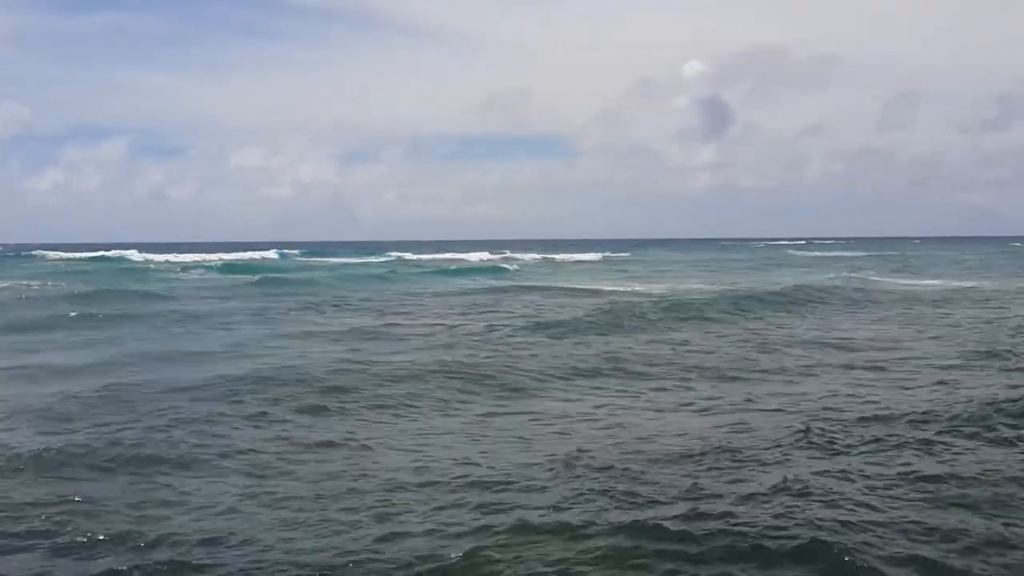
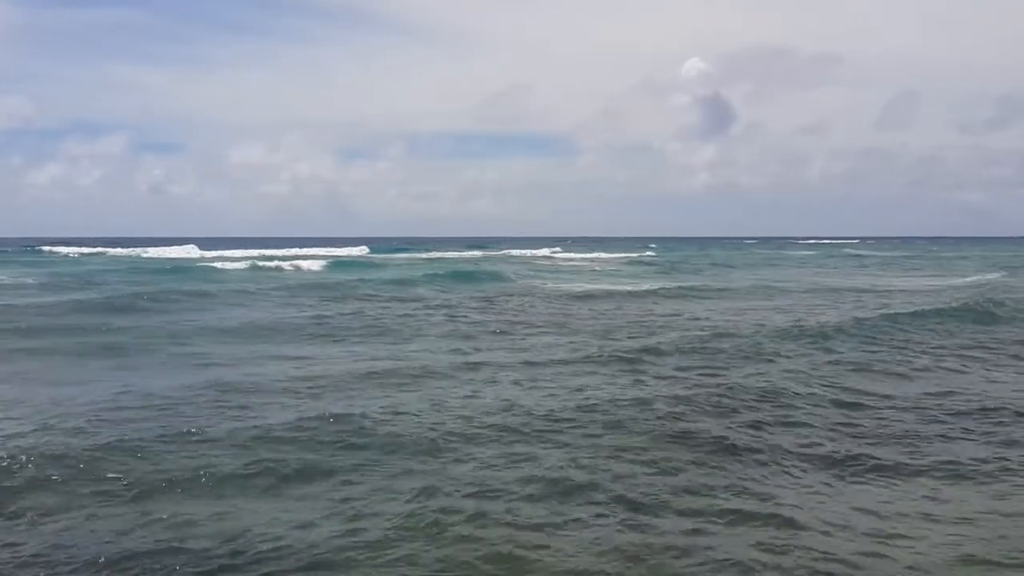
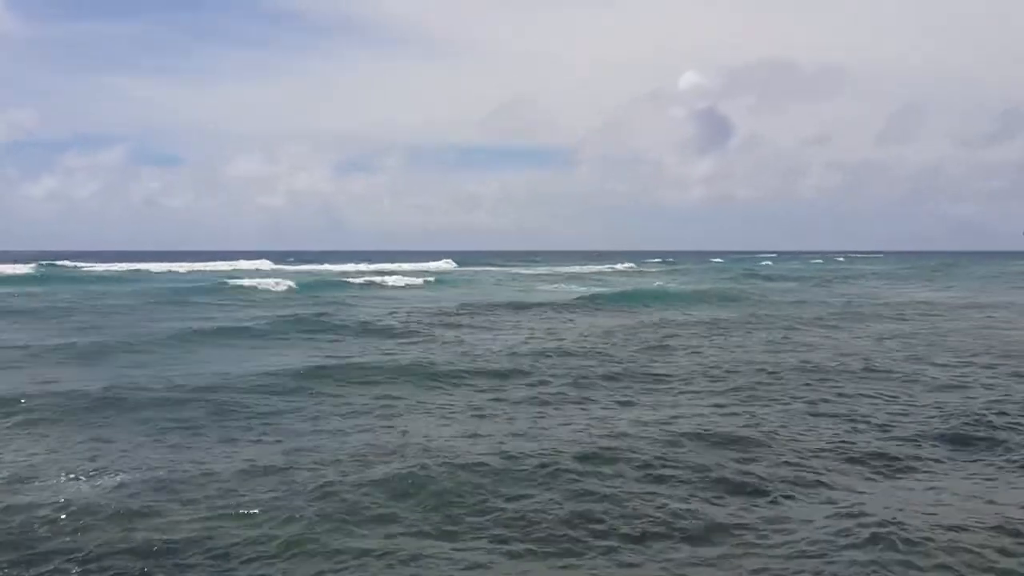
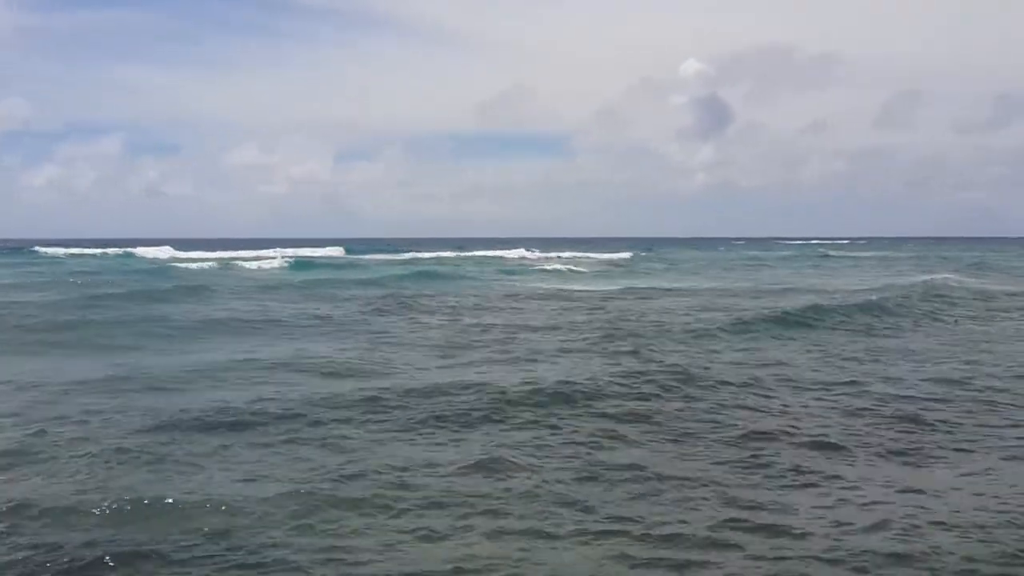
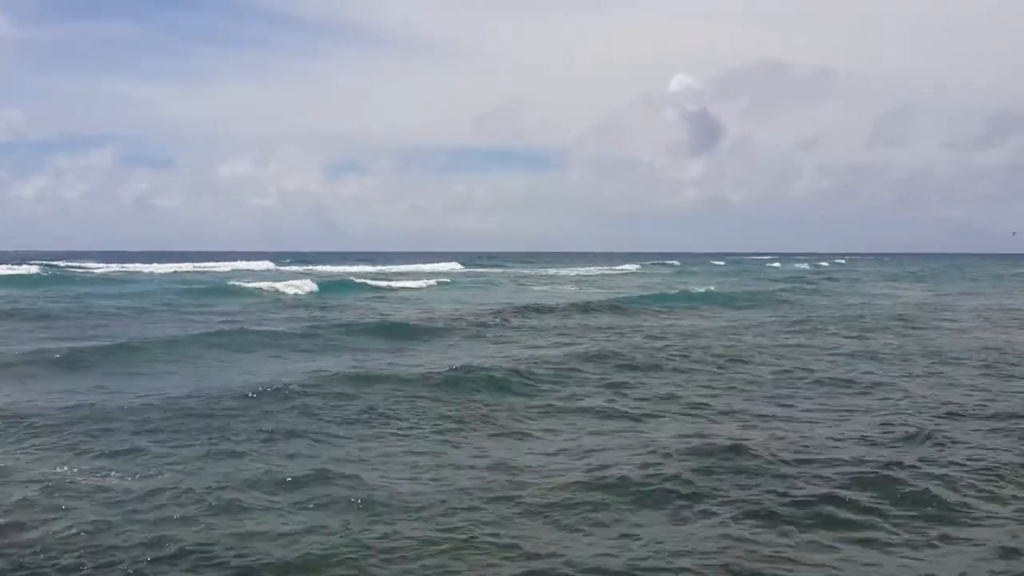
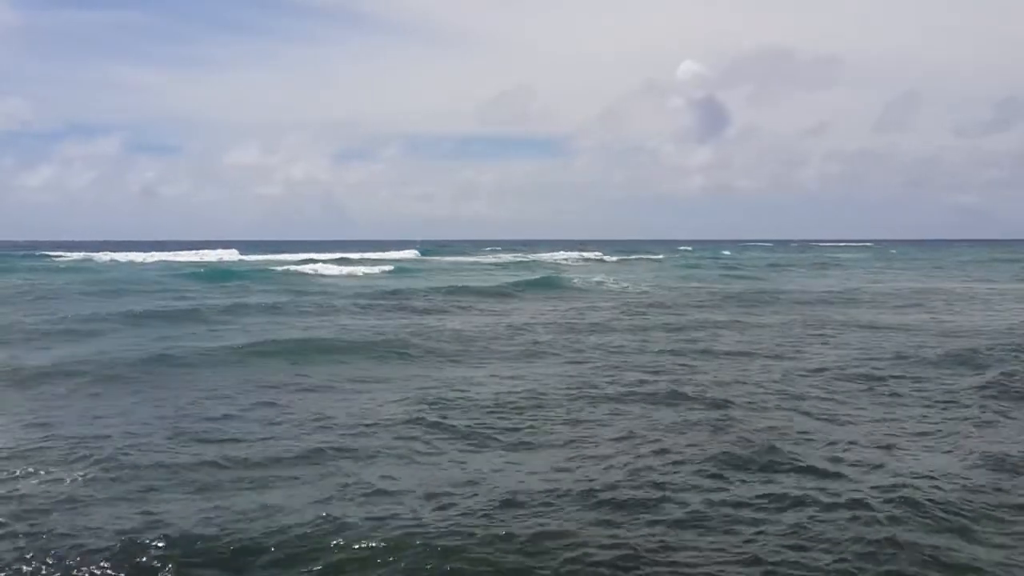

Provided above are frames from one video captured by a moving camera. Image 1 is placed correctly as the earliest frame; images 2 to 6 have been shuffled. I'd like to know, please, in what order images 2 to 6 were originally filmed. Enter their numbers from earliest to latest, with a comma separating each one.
4, 2, 6, 3, 5
